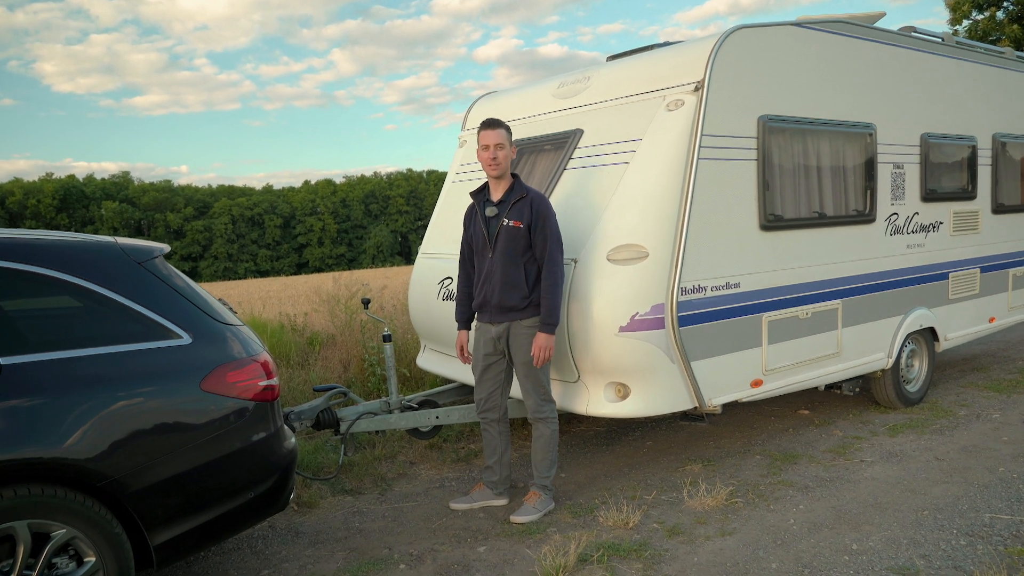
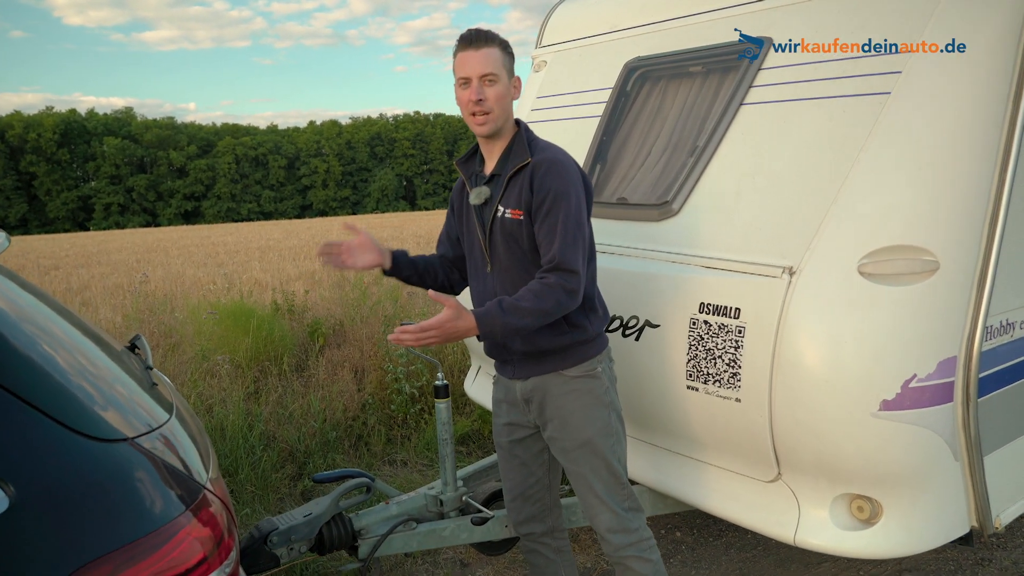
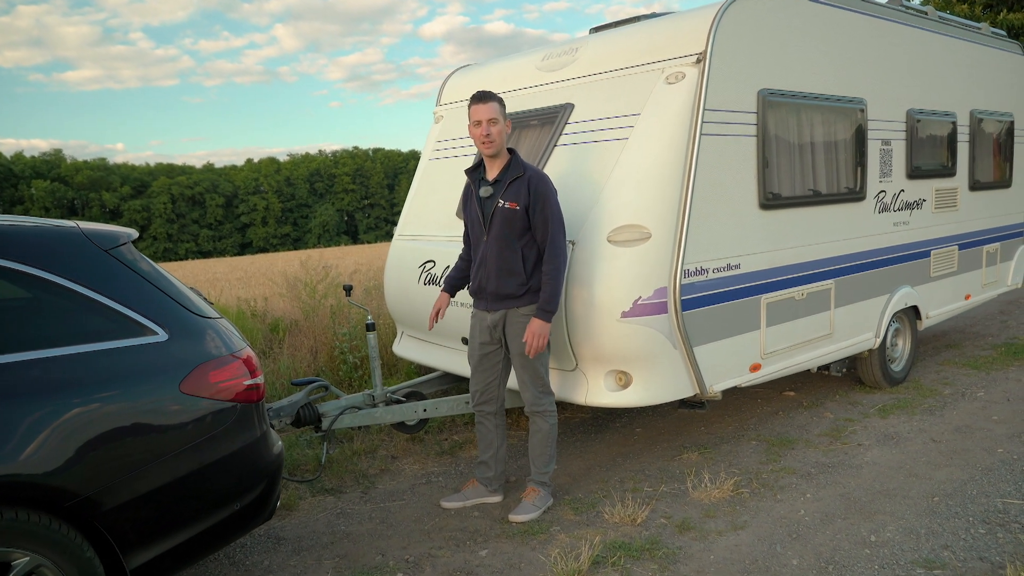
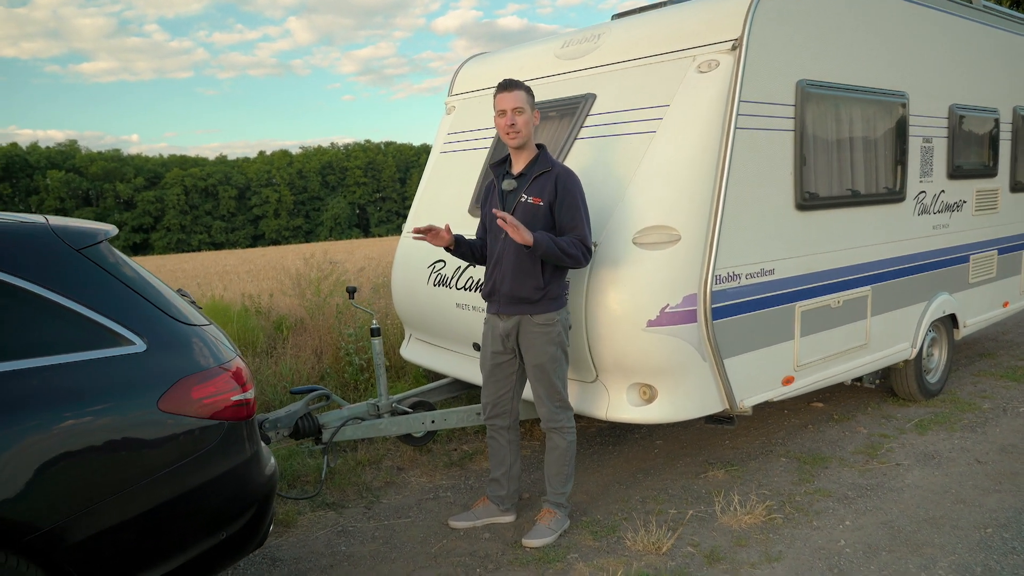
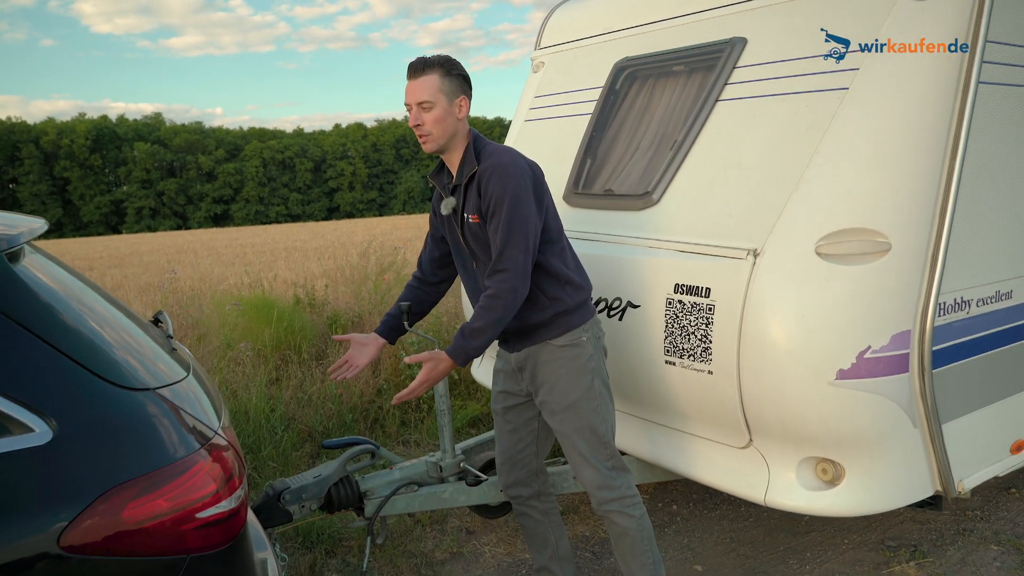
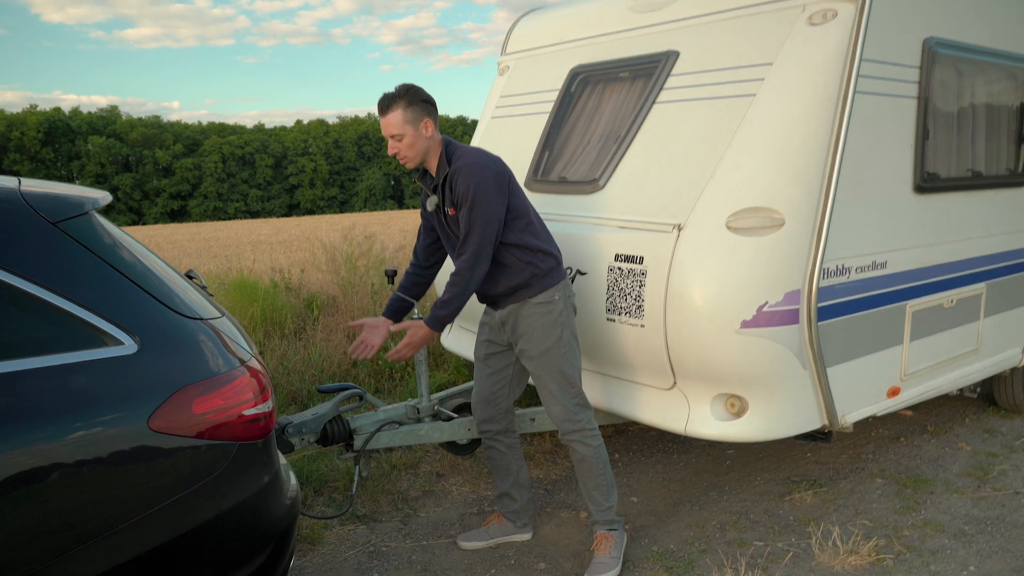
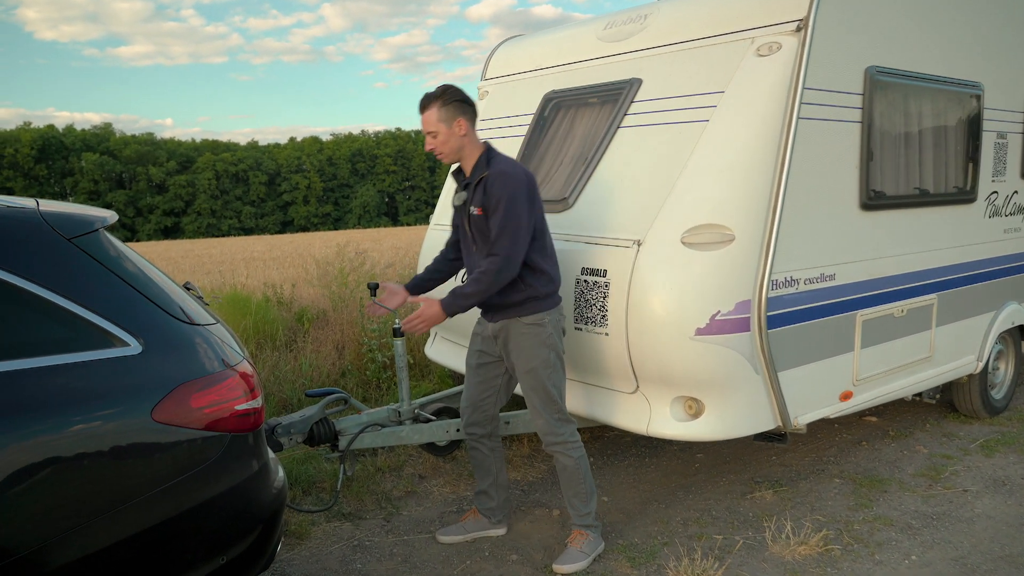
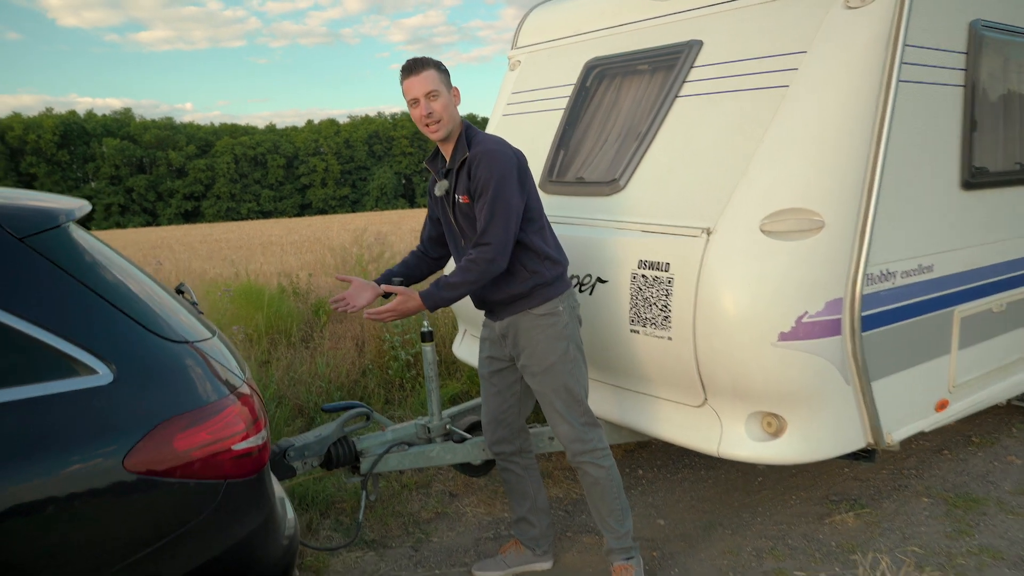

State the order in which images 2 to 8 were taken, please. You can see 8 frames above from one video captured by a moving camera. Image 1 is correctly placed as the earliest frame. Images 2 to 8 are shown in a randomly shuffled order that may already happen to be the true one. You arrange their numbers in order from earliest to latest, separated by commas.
3, 4, 7, 6, 8, 5, 2
